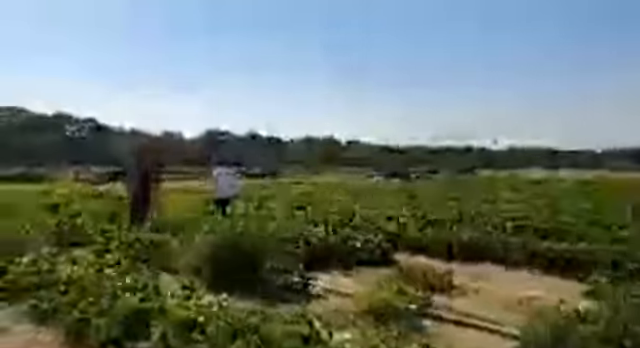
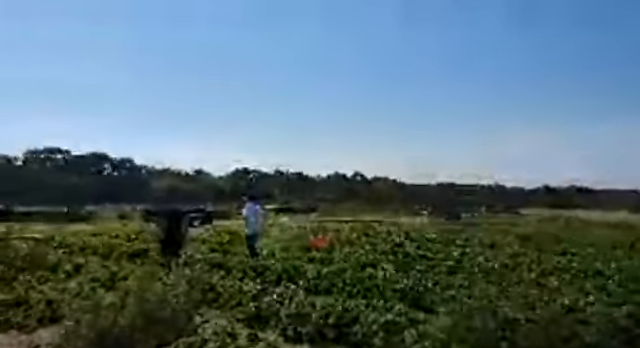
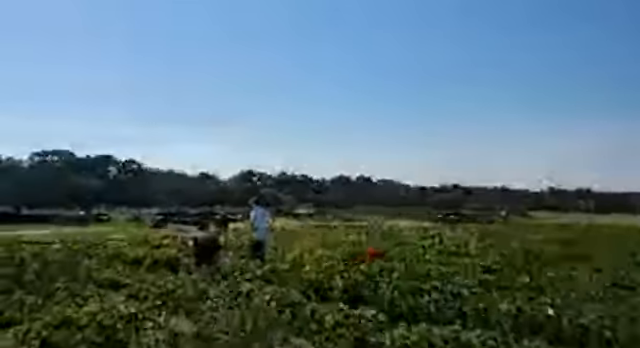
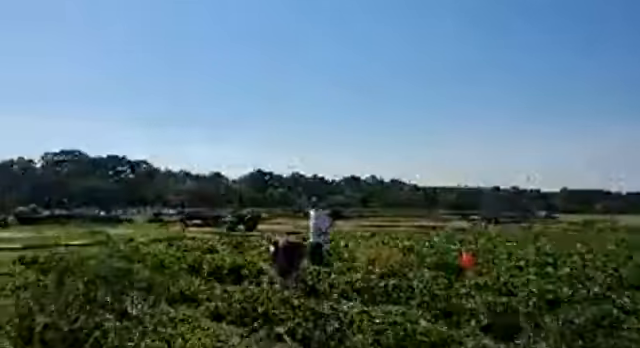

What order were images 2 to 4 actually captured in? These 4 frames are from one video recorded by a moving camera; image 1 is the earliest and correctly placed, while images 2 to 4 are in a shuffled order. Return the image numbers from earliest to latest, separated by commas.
2, 3, 4
